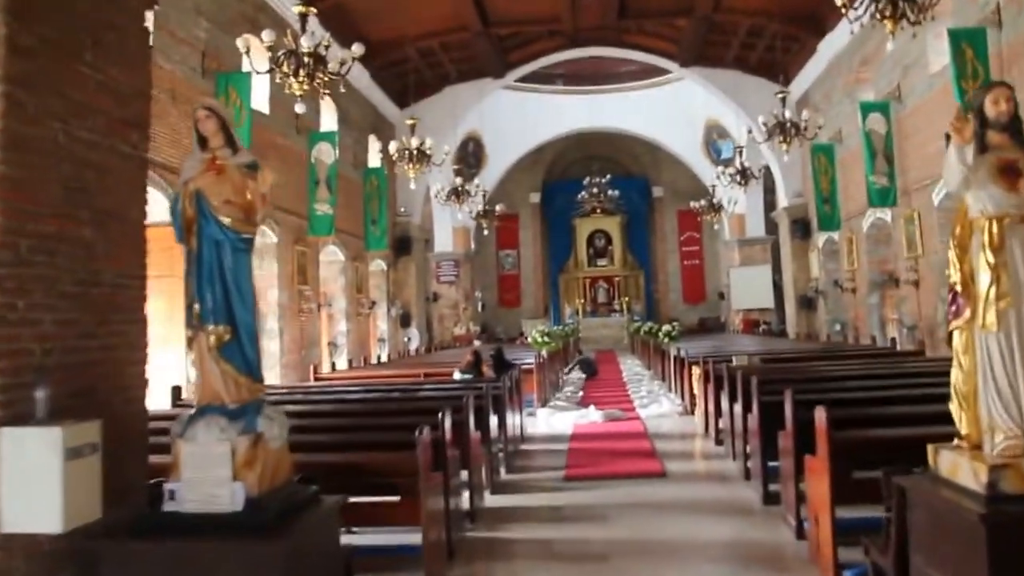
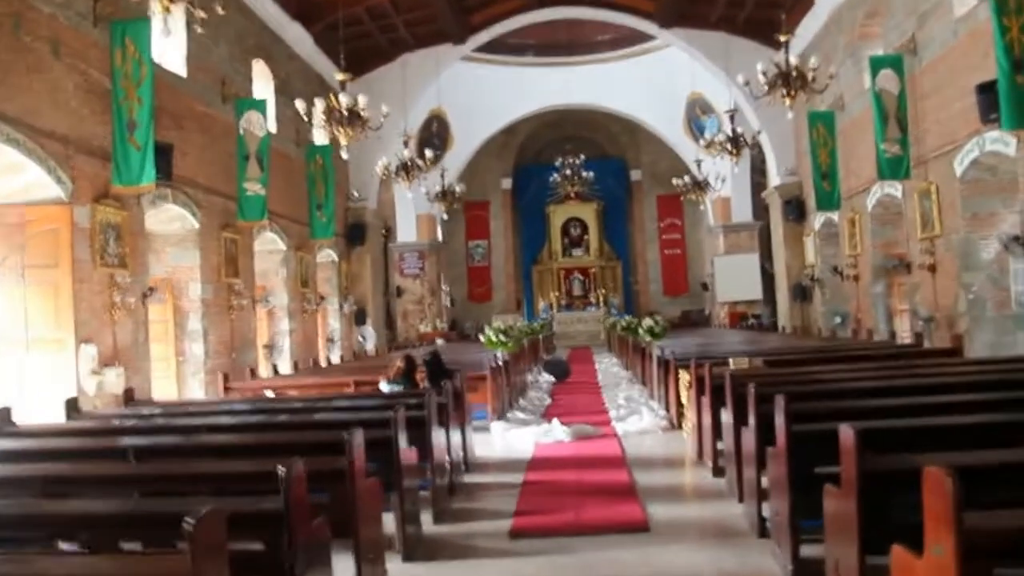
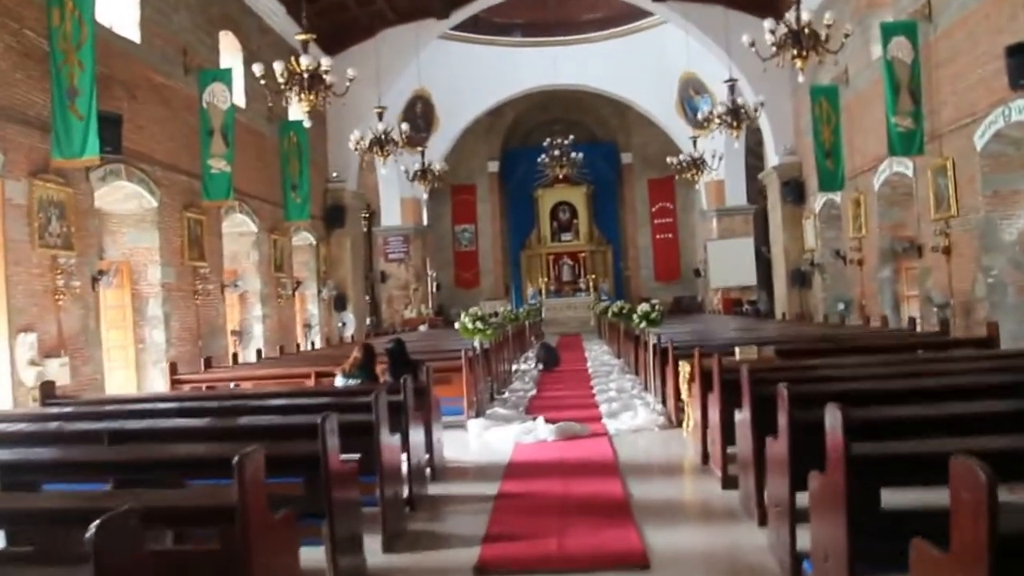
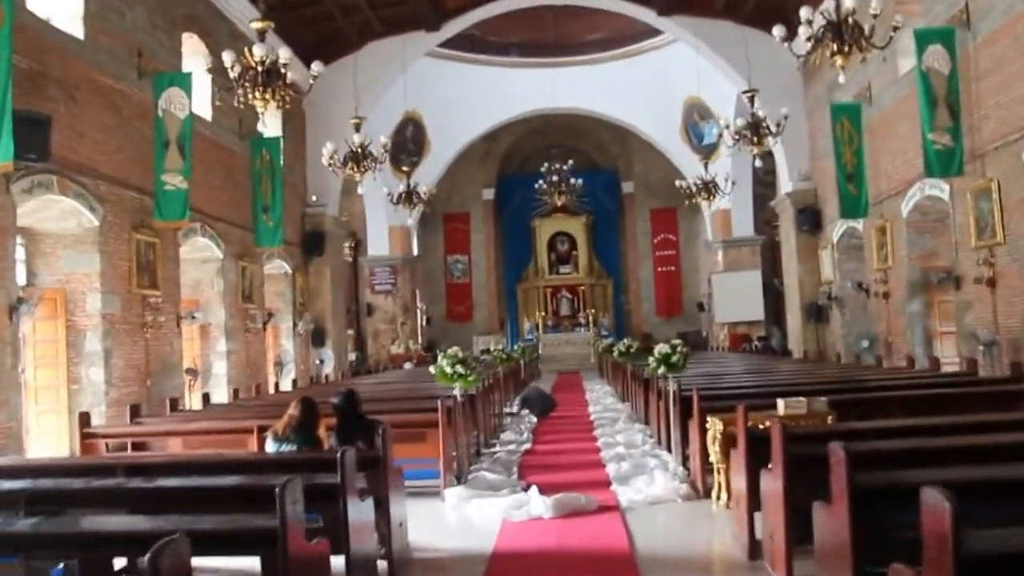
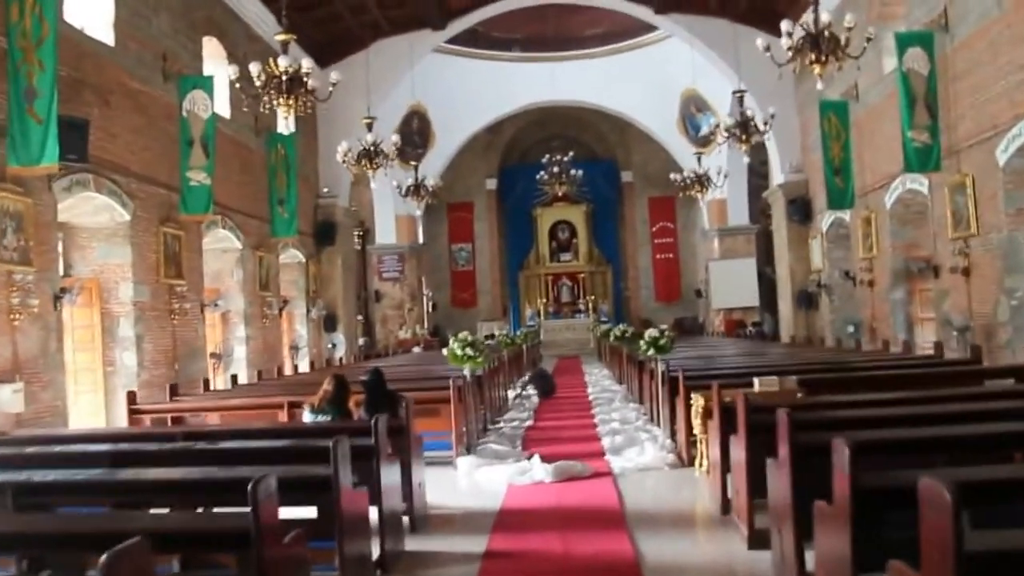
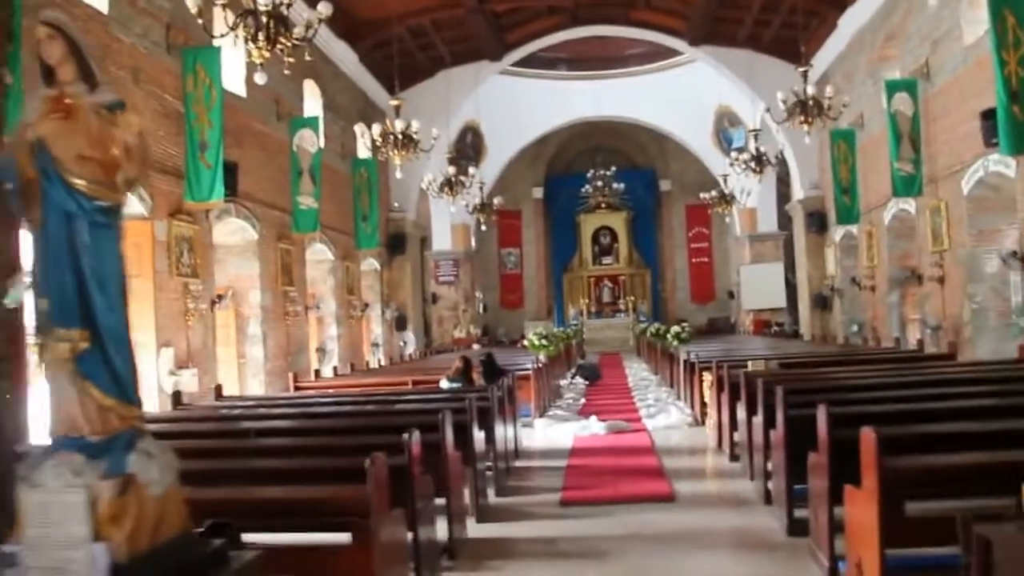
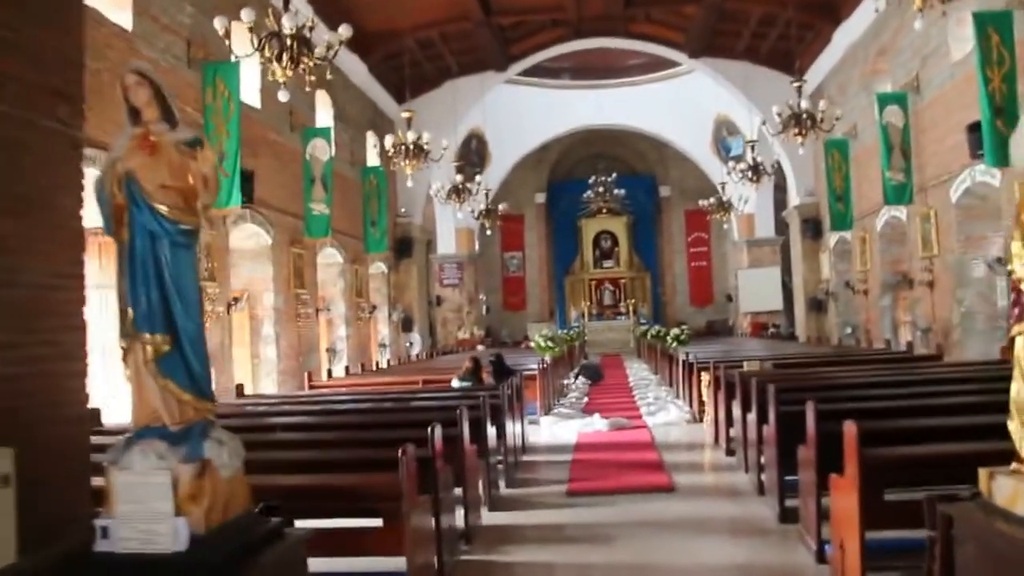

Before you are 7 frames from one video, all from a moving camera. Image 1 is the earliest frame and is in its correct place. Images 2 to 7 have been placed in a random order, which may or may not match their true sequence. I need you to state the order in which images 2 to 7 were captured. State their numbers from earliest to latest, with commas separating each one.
7, 6, 2, 3, 5, 4
